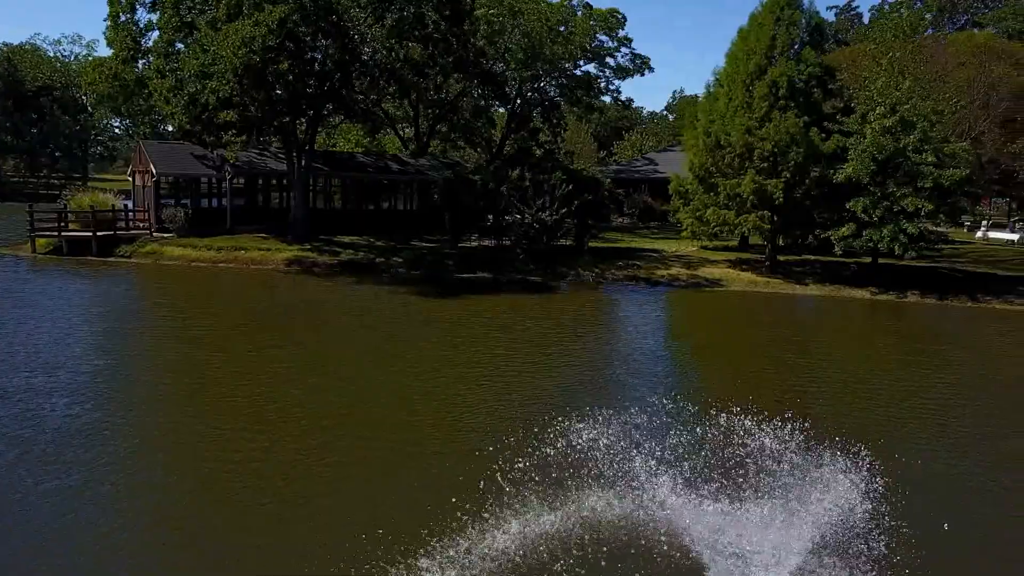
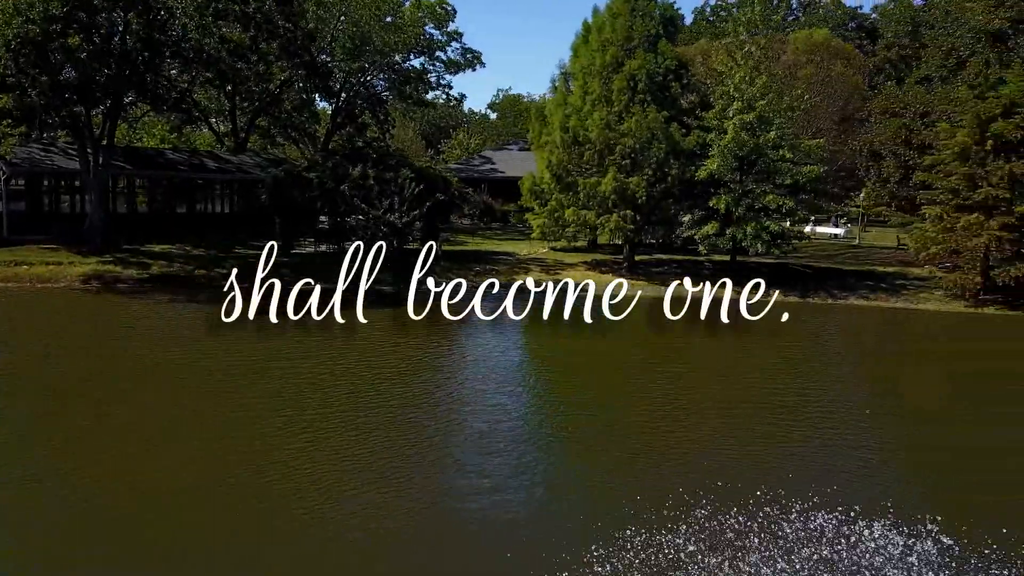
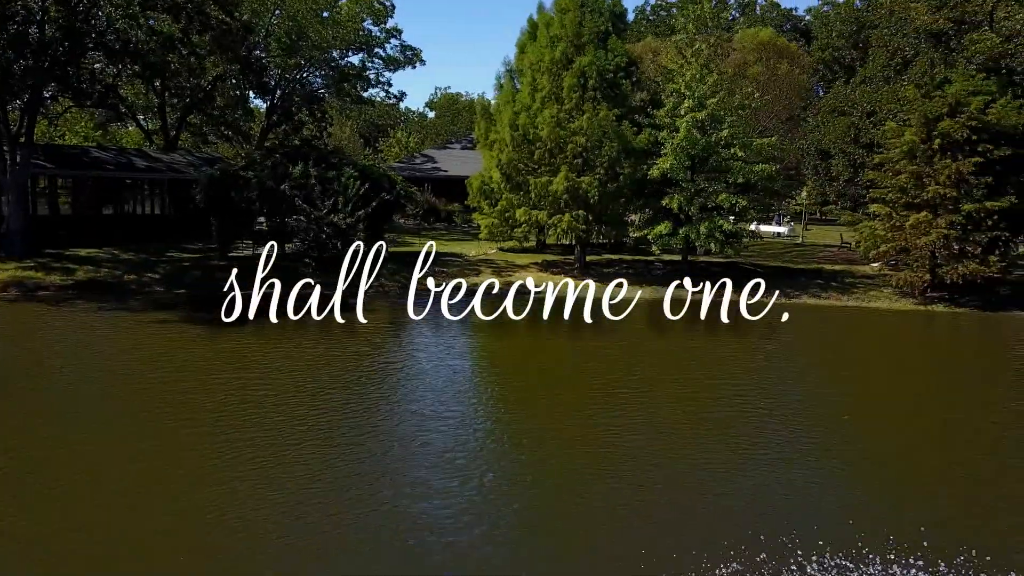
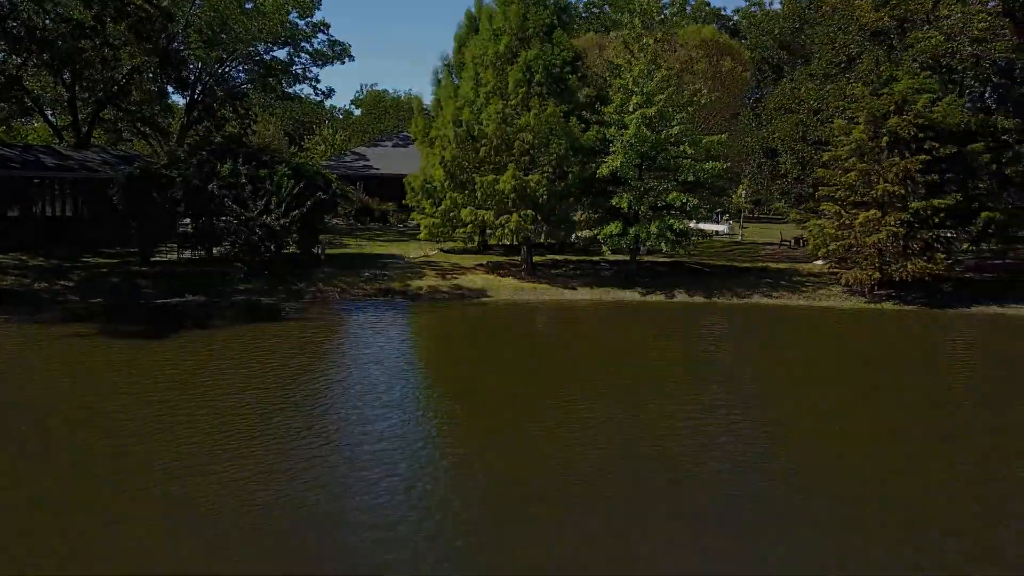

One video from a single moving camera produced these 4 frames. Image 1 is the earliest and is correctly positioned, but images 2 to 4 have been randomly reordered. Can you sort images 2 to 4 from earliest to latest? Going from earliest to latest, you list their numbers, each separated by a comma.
2, 3, 4
